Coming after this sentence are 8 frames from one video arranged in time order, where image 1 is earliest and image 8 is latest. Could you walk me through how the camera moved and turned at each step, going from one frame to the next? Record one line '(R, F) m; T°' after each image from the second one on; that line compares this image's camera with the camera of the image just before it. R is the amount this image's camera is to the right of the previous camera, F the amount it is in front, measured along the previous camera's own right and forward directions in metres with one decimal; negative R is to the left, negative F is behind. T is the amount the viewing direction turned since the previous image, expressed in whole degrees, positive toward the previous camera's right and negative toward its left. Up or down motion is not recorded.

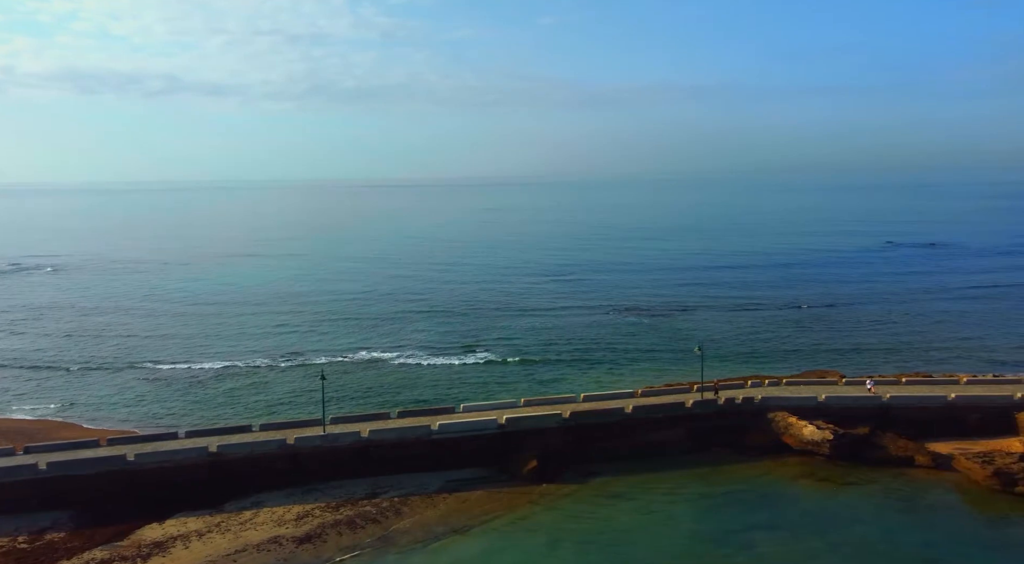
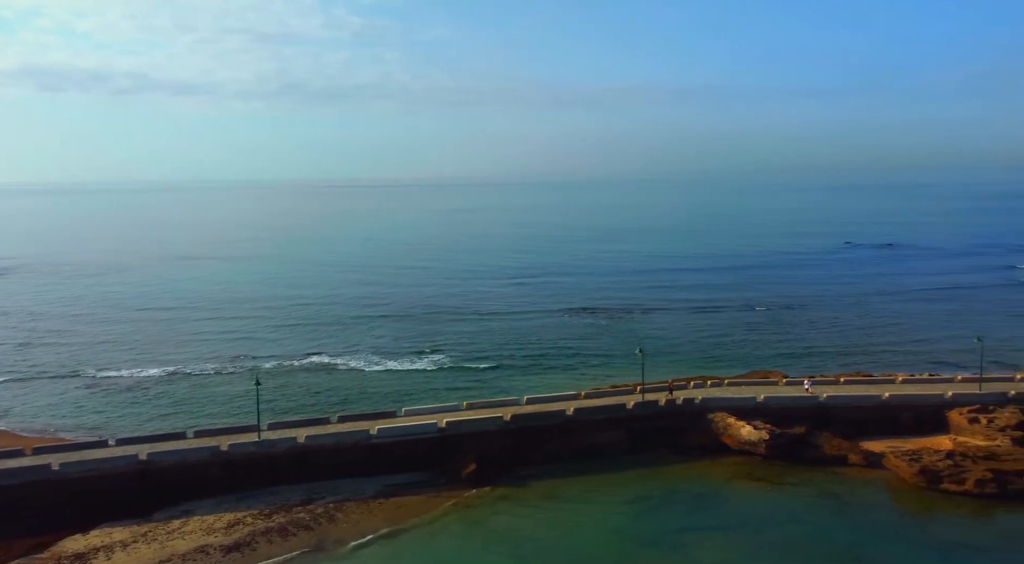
(+0.4, -0.1) m; +3°
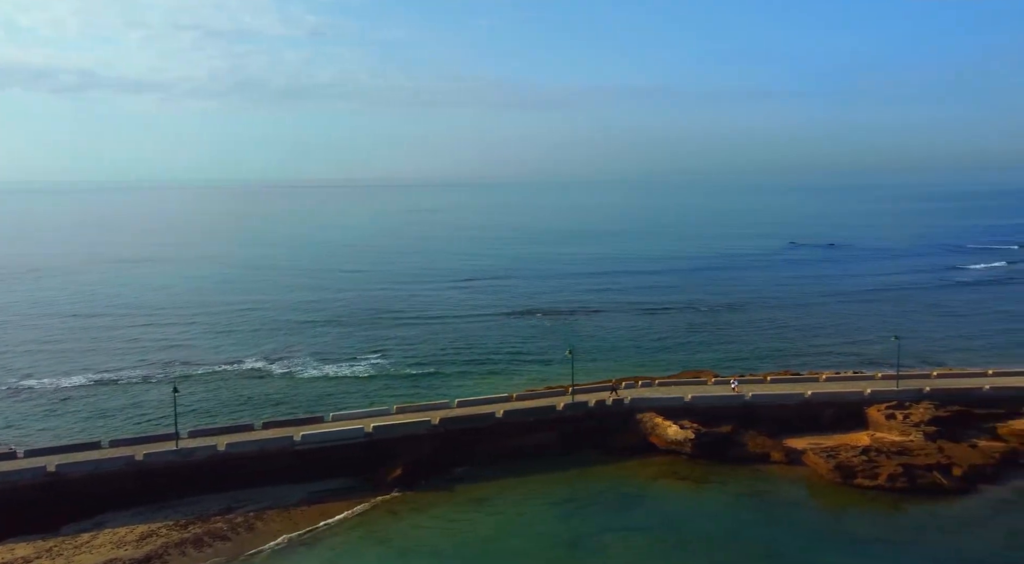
(+0.4, 0.0) m; +4°
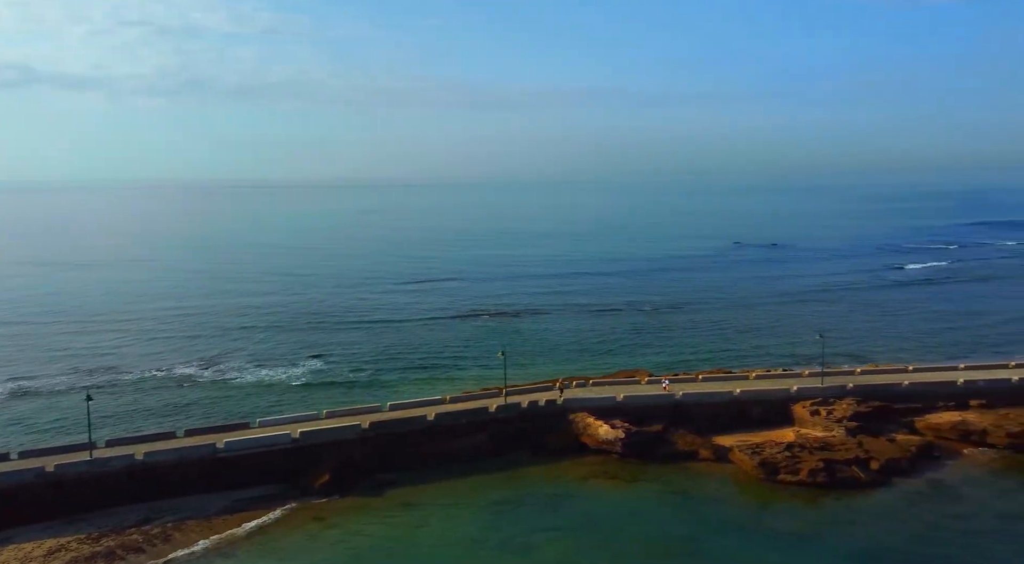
(+0.4, 0.0) m; +4°
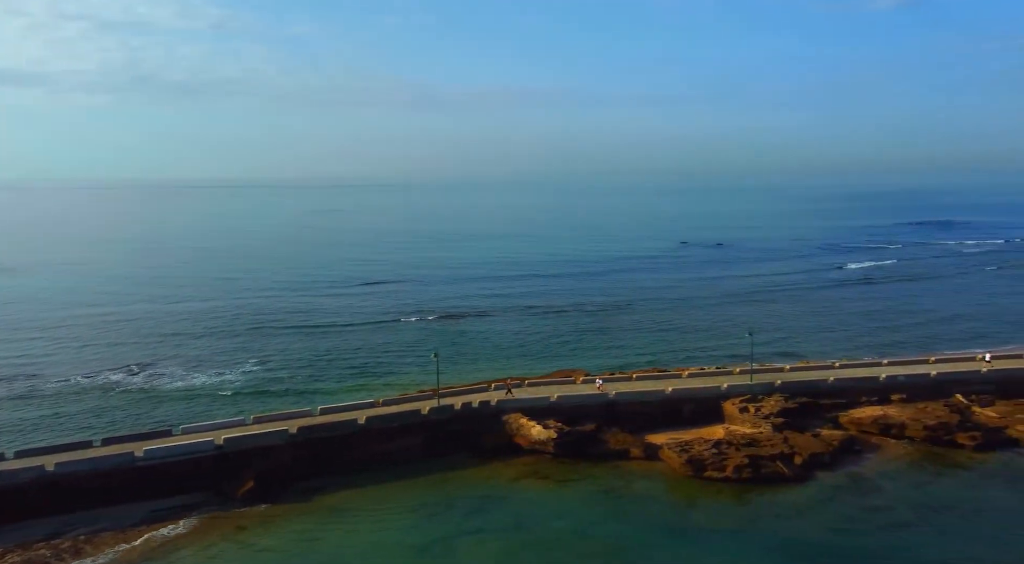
(+0.4, +0.1) m; +4°
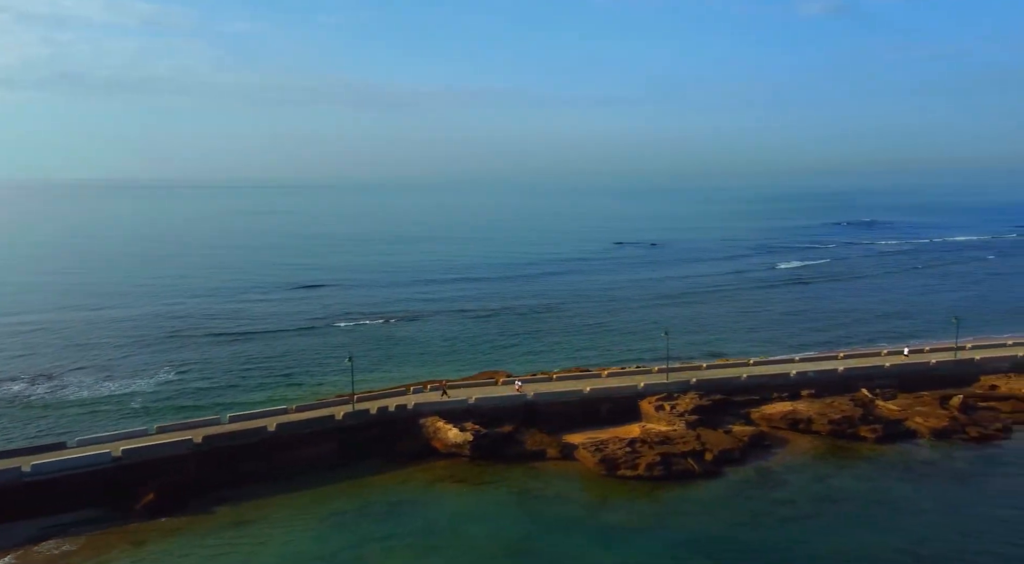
(+0.5, +0.3) m; +5°
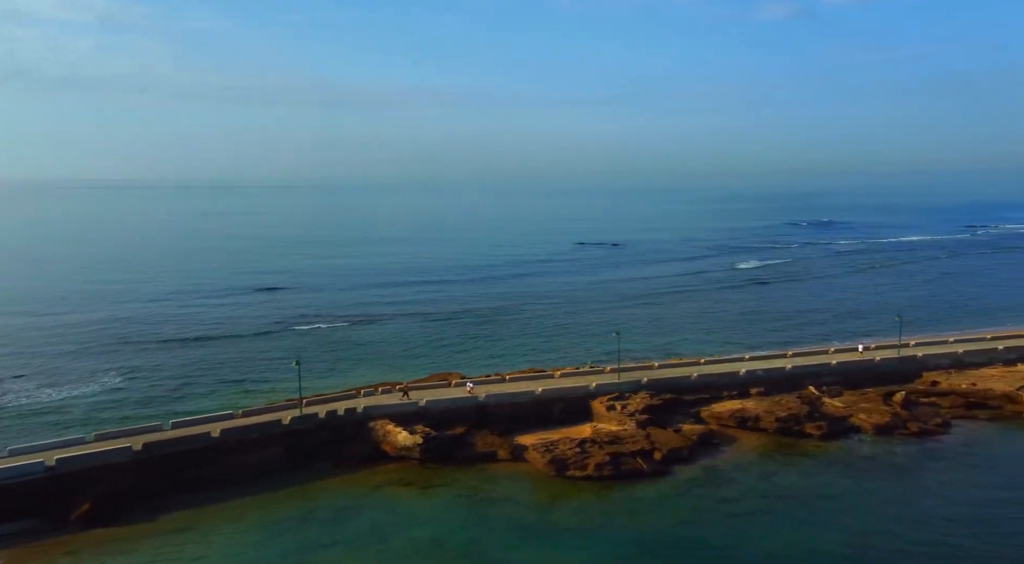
(+0.3, +0.2) m; +3°
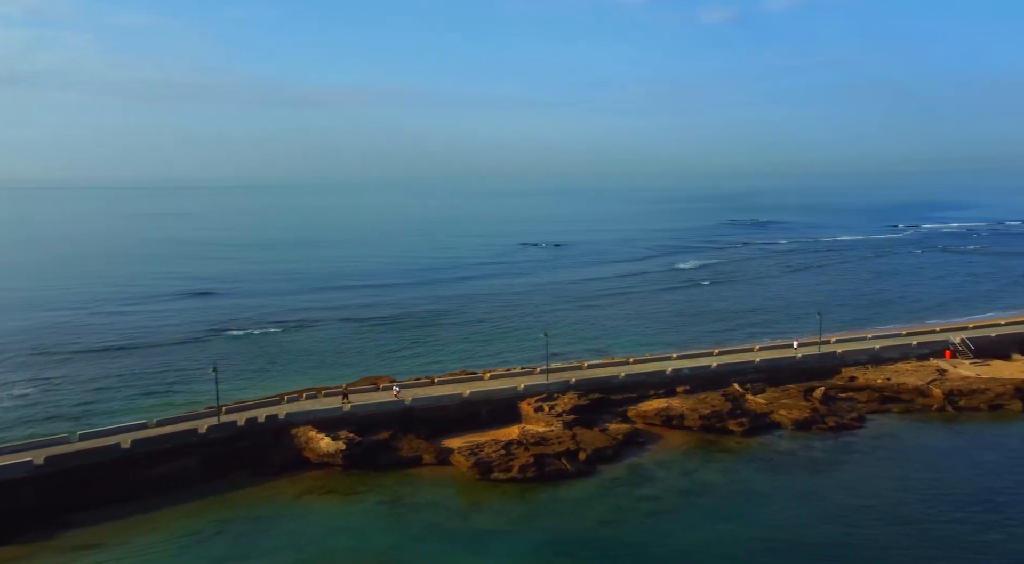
(+0.4, +0.4) m; +4°
